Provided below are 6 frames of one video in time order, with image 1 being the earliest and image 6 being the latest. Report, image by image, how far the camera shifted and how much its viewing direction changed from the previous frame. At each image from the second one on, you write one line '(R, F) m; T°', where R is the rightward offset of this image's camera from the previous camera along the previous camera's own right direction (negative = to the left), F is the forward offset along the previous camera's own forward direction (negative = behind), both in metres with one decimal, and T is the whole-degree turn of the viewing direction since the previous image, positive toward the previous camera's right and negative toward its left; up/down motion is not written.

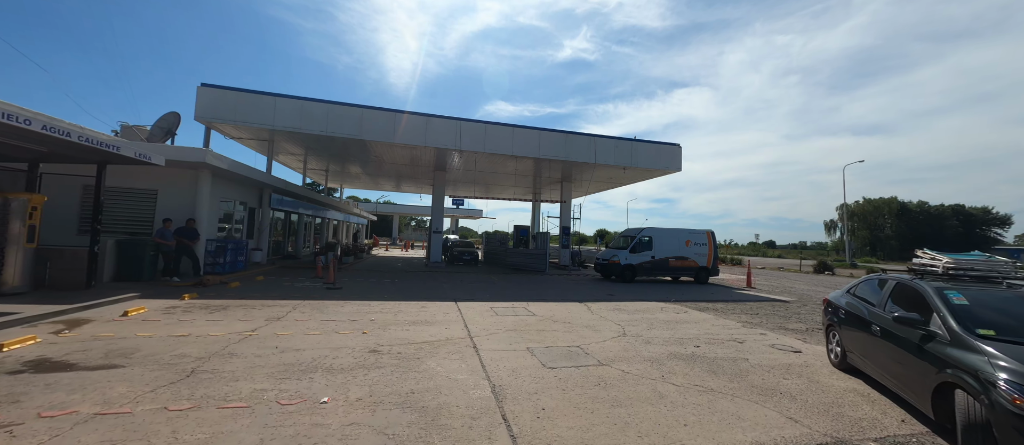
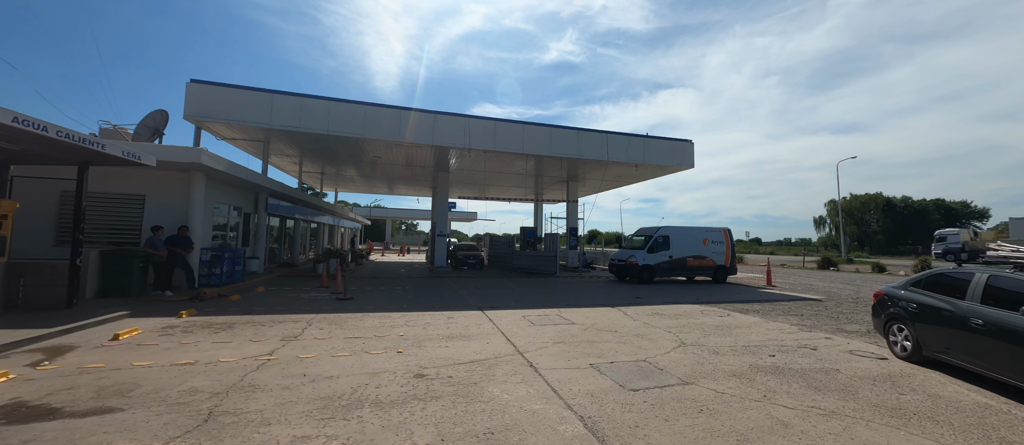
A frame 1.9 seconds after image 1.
(-1.0, +0.7) m; +2°
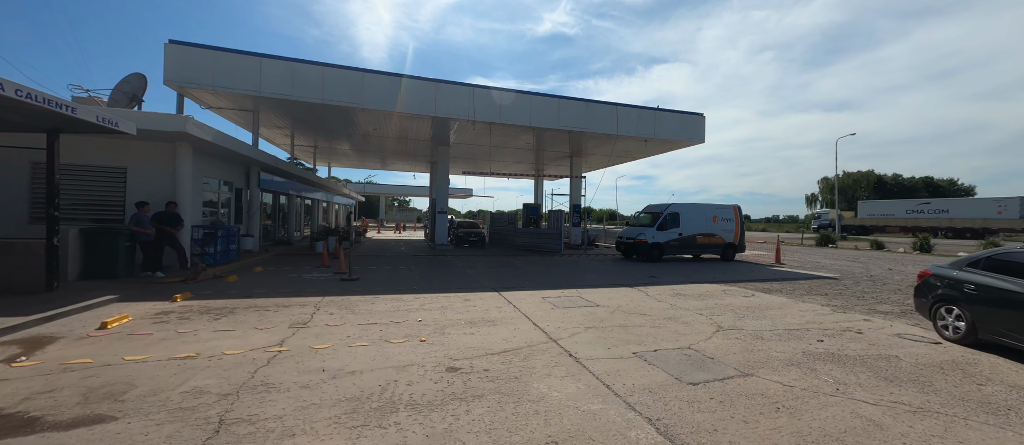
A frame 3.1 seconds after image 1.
(-0.6, +0.6) m; +1°
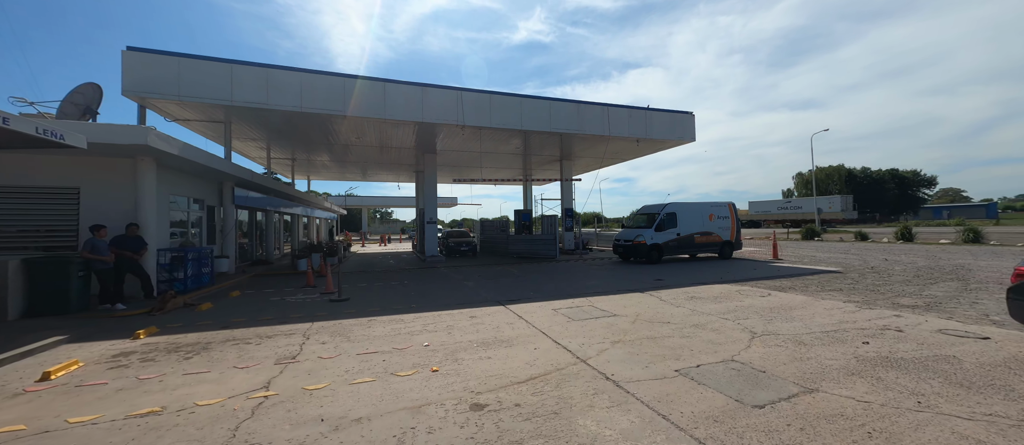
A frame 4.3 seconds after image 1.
(-0.4, +0.6) m; +3°
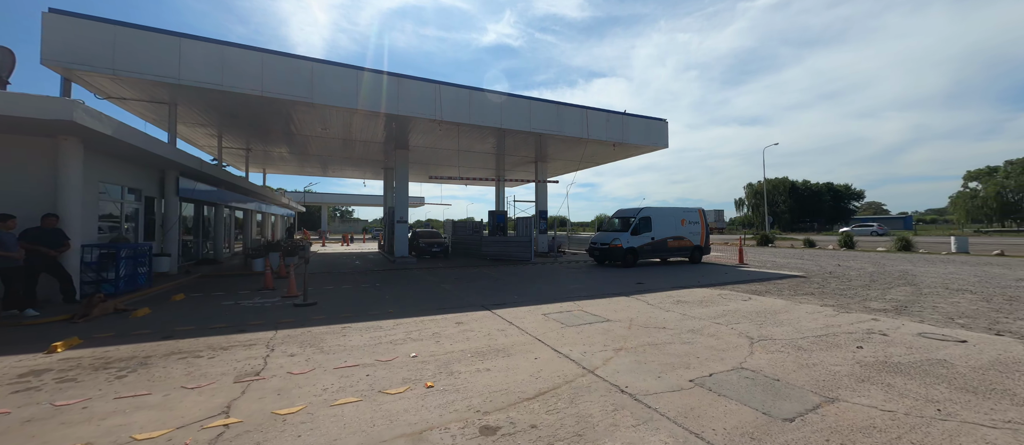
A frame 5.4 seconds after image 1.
(-0.5, +0.4) m; +6°
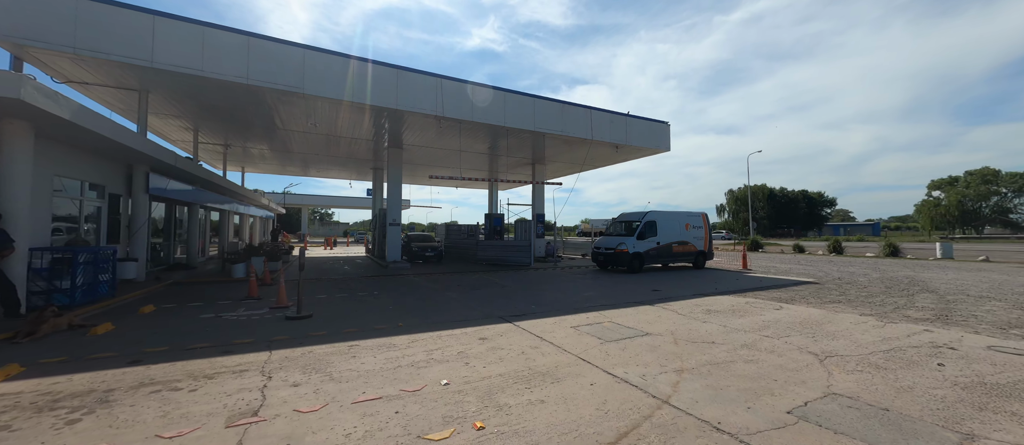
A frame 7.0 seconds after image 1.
(-0.8, +0.7) m; +3°
